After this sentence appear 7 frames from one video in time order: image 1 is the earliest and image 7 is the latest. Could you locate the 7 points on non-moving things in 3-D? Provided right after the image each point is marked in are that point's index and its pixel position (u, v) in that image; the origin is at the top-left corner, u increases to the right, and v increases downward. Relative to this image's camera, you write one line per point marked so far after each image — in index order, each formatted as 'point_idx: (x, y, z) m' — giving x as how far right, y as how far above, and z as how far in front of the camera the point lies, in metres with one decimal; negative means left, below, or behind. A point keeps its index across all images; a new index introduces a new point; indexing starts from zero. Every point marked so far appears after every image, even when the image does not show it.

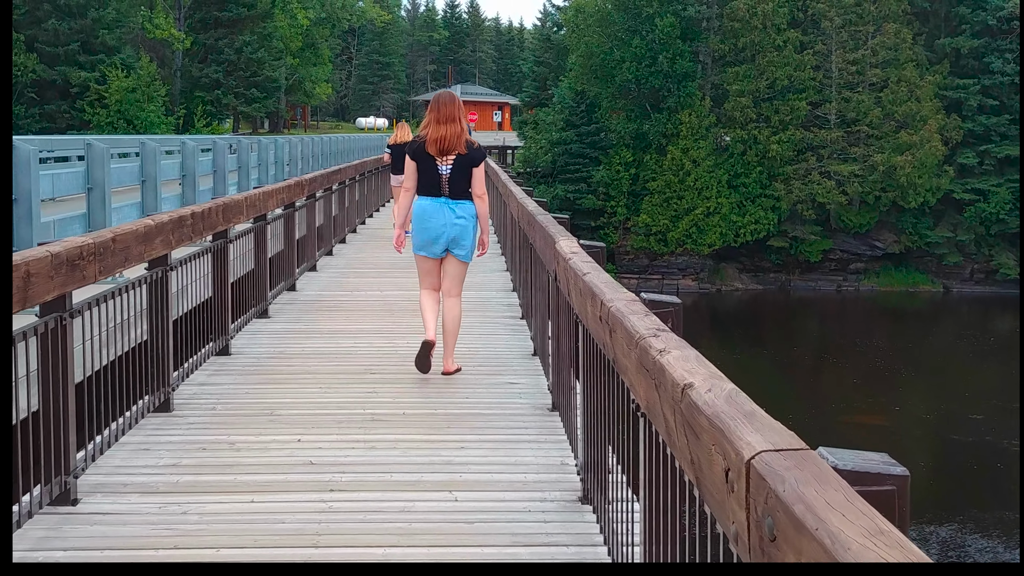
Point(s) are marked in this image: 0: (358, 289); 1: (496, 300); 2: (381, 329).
0: (-1.6, 0.0, +11.8) m
1: (-0.2, -0.1, +11.1) m
2: (-1.1, -0.3, +9.3) m
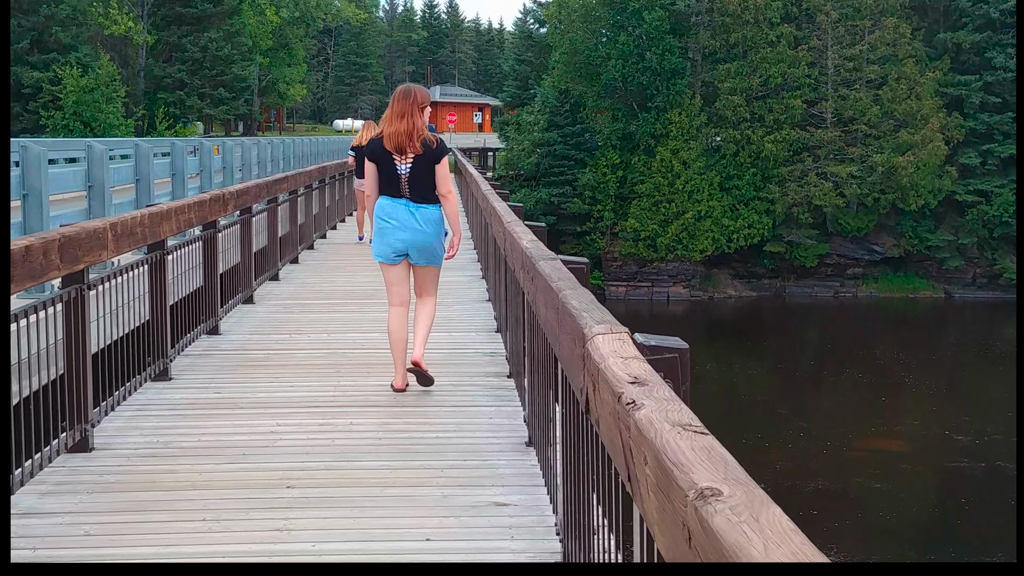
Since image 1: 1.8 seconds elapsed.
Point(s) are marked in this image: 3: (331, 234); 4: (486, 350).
0: (-1.7, -0.3, +9.3) m
1: (-0.3, -0.4, +8.6) m
2: (-1.2, -0.7, +6.8) m
3: (-2.8, +0.8, +17.9) m
4: (-0.2, -0.5, +8.4) m
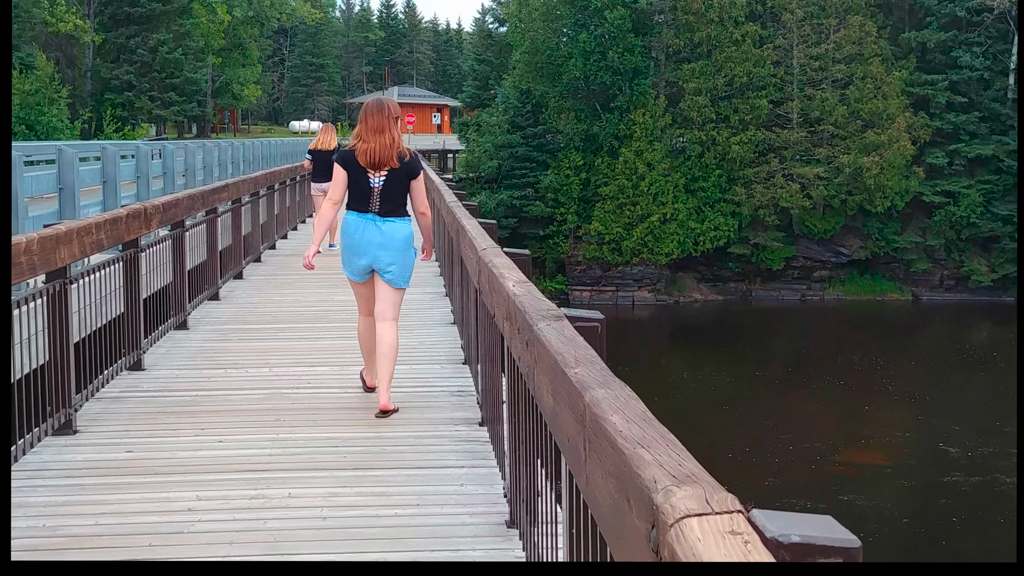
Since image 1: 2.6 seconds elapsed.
0: (-1.9, -0.5, +8.1) m
1: (-0.5, -0.6, +7.5) m
2: (-1.3, -0.8, +5.6) m
3: (-3.3, +0.6, +16.6) m
4: (-0.4, -0.6, +7.3) m
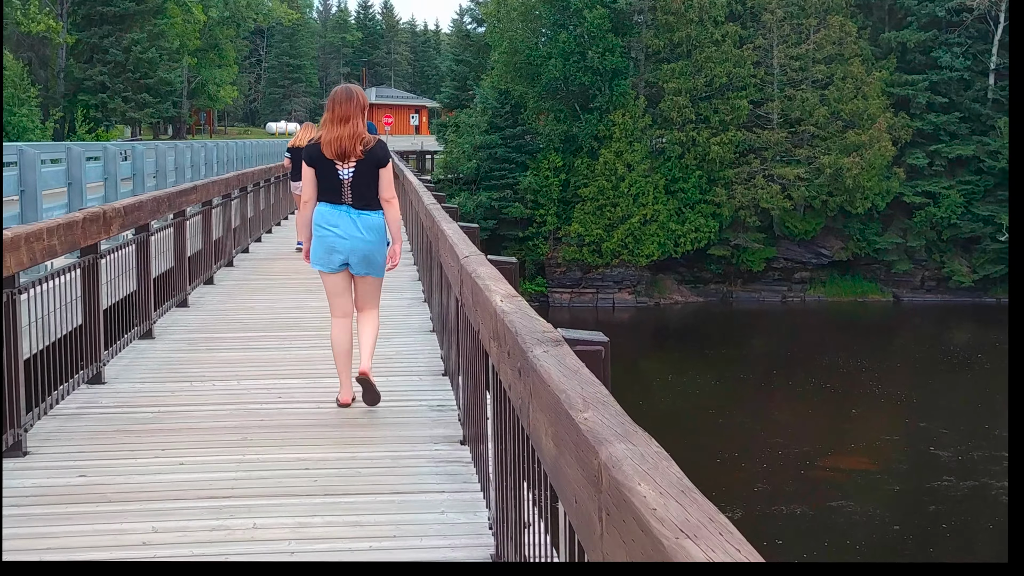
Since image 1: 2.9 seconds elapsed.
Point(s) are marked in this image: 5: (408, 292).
0: (-2.0, -0.6, +7.6) m
1: (-0.6, -0.7, +7.1) m
2: (-1.3, -0.9, +5.2) m
3: (-3.6, +0.6, +16.1) m
4: (-0.5, -0.7, +6.9) m
5: (-1.0, 0.0, +11.4) m
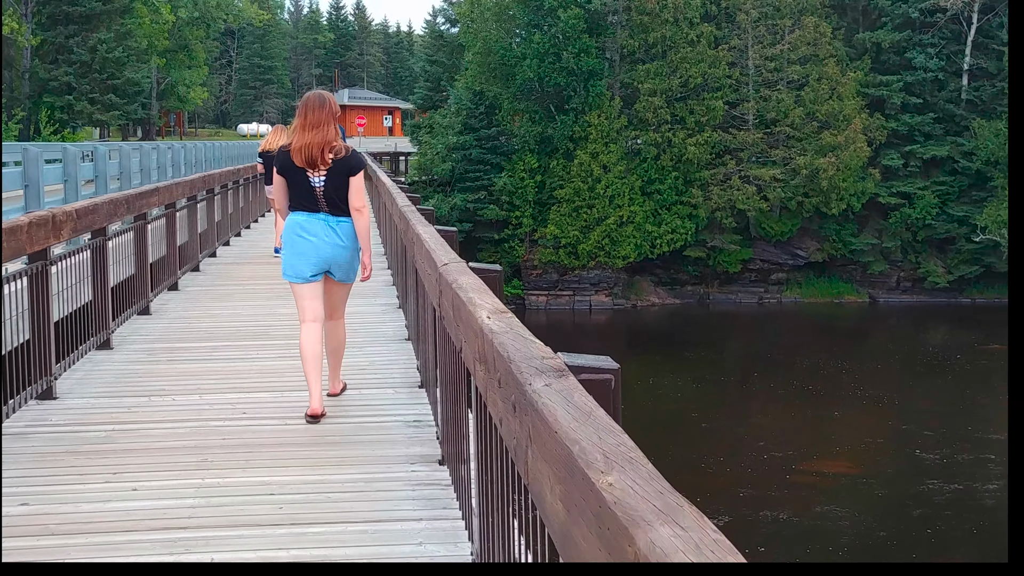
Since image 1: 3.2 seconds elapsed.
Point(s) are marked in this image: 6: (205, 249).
0: (-2.2, -0.6, +7.2) m
1: (-0.7, -0.7, +6.6) m
2: (-1.4, -0.9, +4.7) m
3: (-3.9, +0.5, +15.6) m
4: (-0.6, -0.7, +6.4) m
5: (-1.2, -0.1, +11.0) m
6: (-3.8, +0.5, +14.2) m
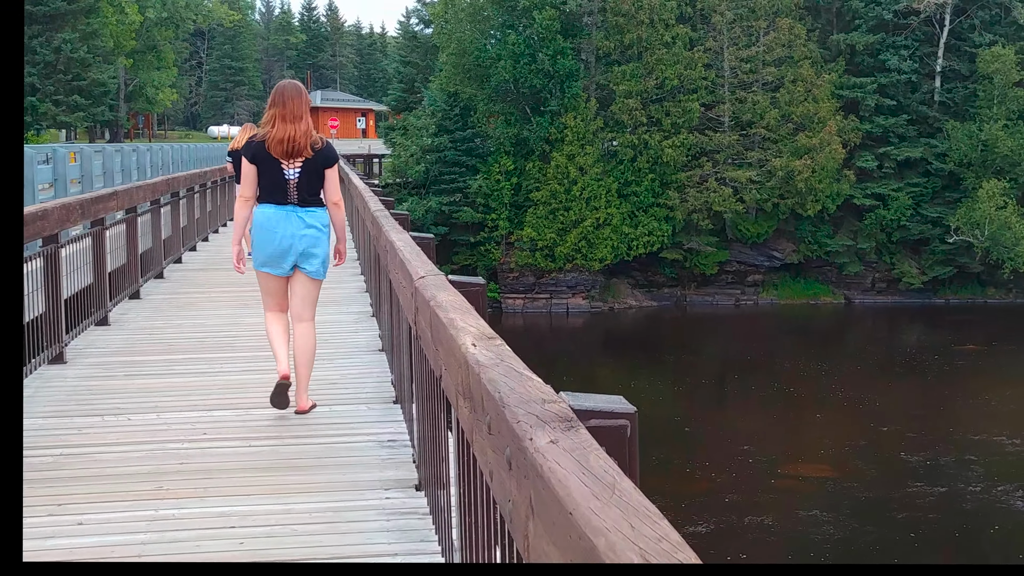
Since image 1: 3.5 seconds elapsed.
0: (-2.3, -0.7, +6.7) m
1: (-0.8, -0.8, +6.2) m
2: (-1.5, -1.0, +4.3) m
3: (-4.2, +0.4, +15.2) m
4: (-0.7, -0.8, +6.0) m
5: (-1.5, -0.2, +10.5) m
6: (-4.1, +0.4, +13.7) m
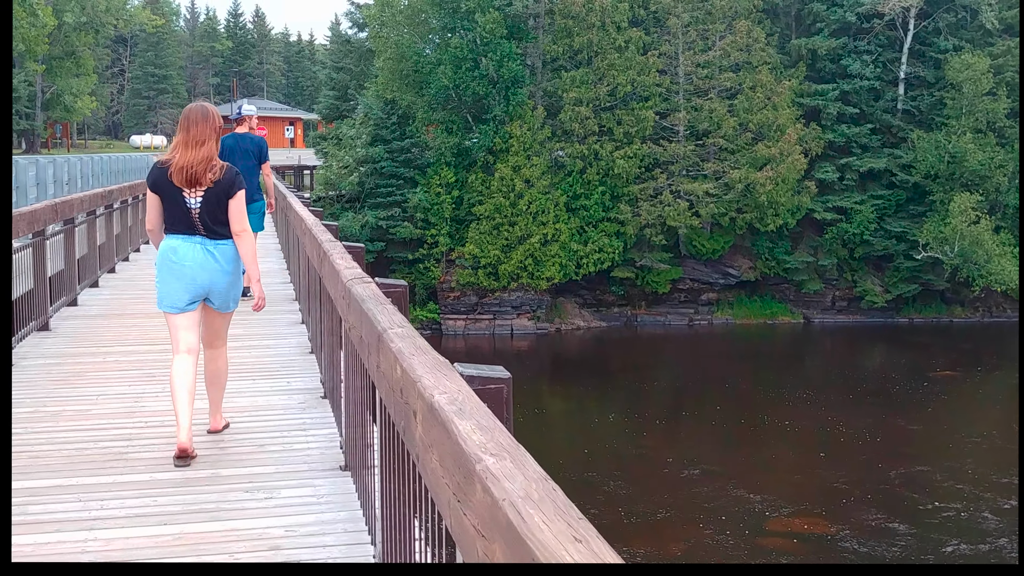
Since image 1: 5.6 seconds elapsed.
0: (-2.0, -1.1, +3.9) m
1: (-0.5, -1.2, +3.5) m
2: (-1.1, -1.4, +1.5) m
3: (-4.5, -0.1, +12.2) m
4: (-0.4, -1.2, +3.3) m
5: (-1.4, -0.6, +7.7) m
6: (-4.3, -0.1, +10.8) m
